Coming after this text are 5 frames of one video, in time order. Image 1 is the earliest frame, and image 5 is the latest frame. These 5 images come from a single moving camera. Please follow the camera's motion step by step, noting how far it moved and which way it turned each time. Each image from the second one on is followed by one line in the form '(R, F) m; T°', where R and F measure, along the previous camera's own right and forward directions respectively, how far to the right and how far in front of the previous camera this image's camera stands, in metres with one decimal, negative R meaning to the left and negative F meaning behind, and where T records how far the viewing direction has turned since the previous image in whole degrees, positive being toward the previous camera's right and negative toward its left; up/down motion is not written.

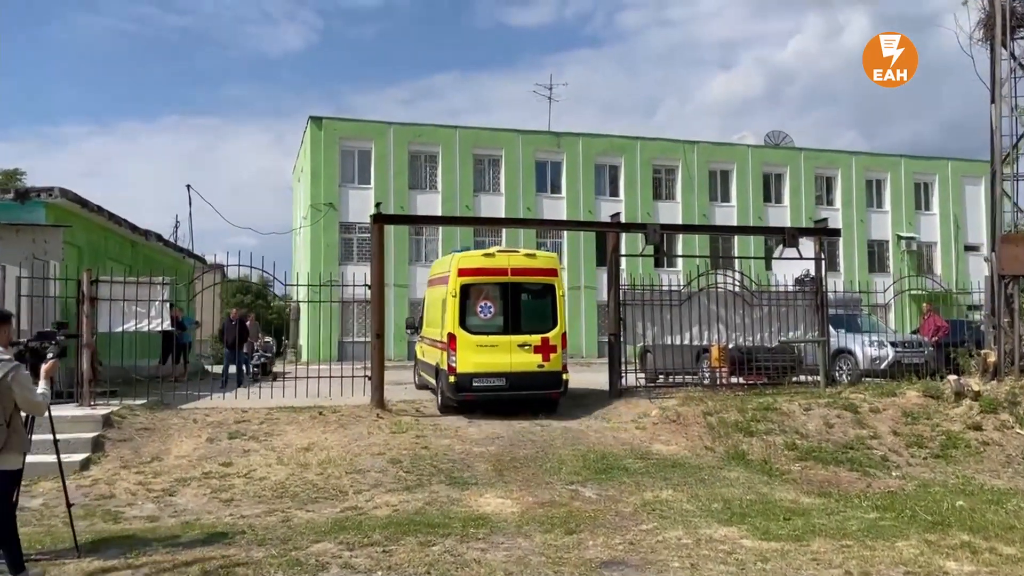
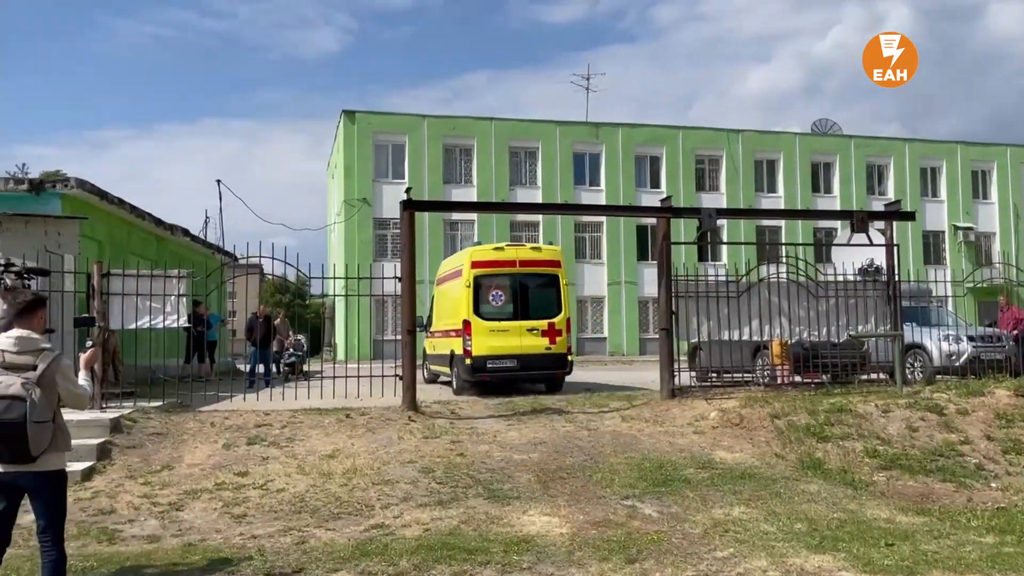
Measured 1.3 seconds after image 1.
(-0.1, +1.0) m; -2°
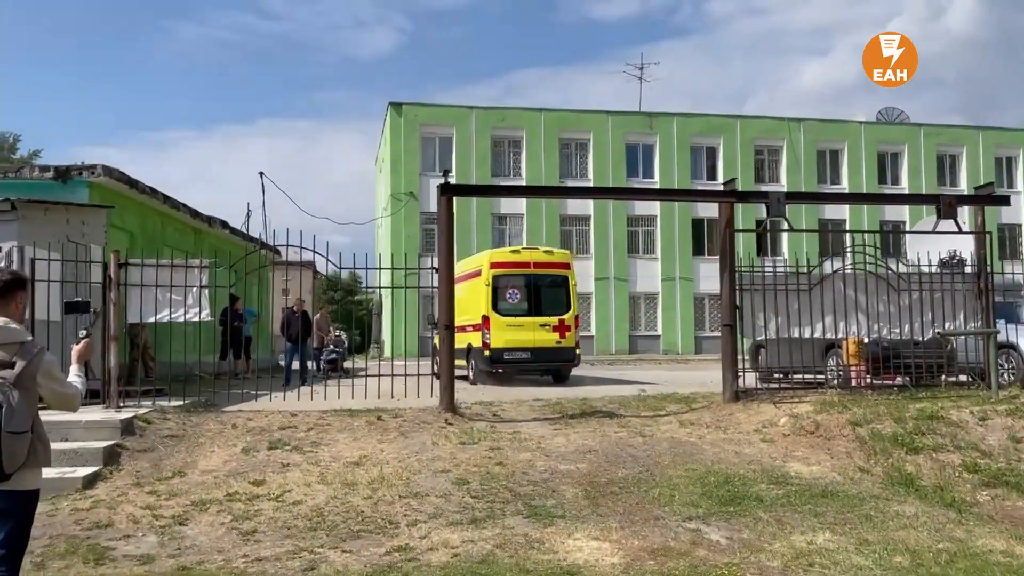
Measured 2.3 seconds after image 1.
(+0.1, +1.0) m; -3°
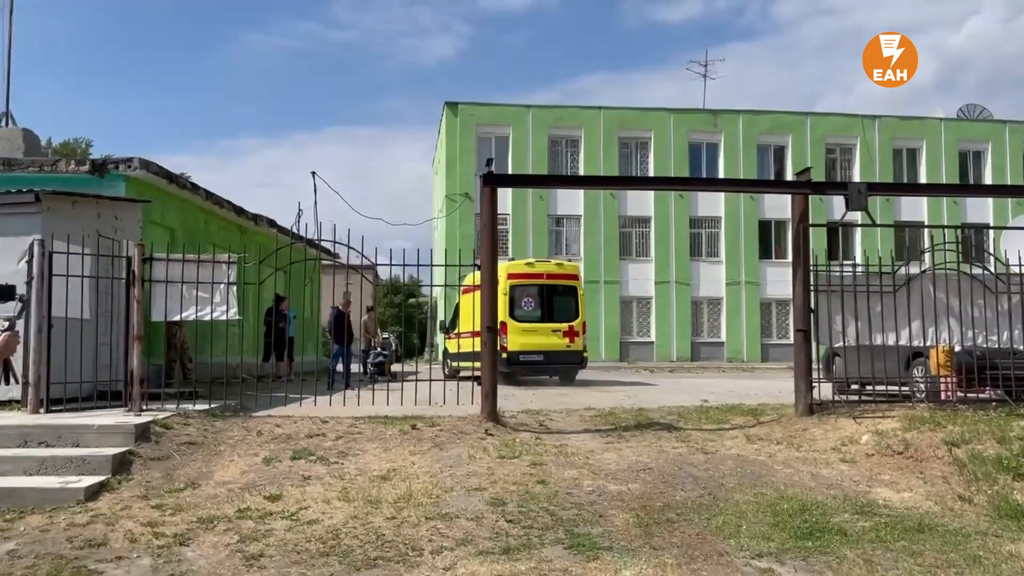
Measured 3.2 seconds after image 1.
(+0.1, +0.9) m; -4°
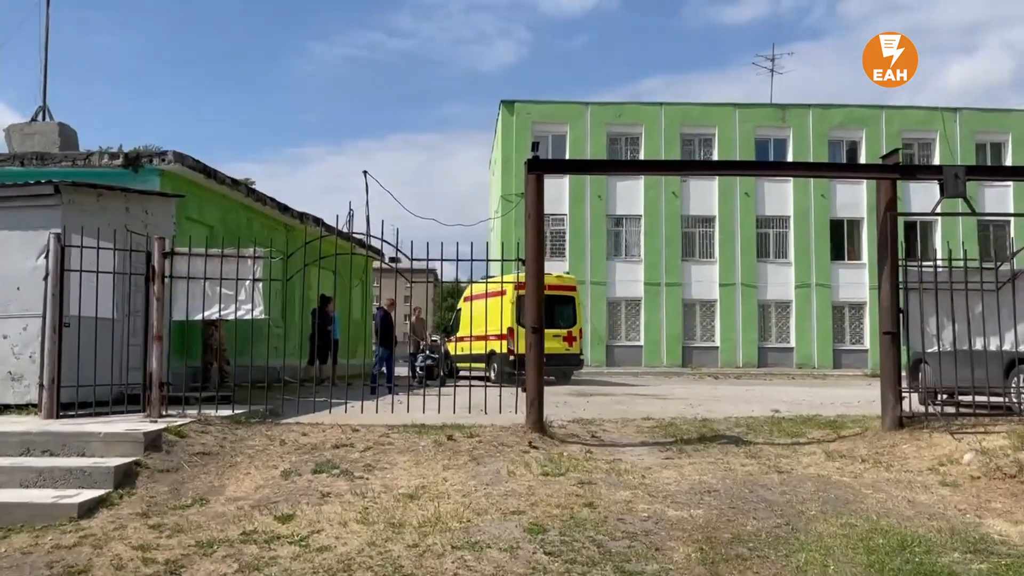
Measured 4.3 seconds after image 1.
(+0.1, +0.9) m; -4°
